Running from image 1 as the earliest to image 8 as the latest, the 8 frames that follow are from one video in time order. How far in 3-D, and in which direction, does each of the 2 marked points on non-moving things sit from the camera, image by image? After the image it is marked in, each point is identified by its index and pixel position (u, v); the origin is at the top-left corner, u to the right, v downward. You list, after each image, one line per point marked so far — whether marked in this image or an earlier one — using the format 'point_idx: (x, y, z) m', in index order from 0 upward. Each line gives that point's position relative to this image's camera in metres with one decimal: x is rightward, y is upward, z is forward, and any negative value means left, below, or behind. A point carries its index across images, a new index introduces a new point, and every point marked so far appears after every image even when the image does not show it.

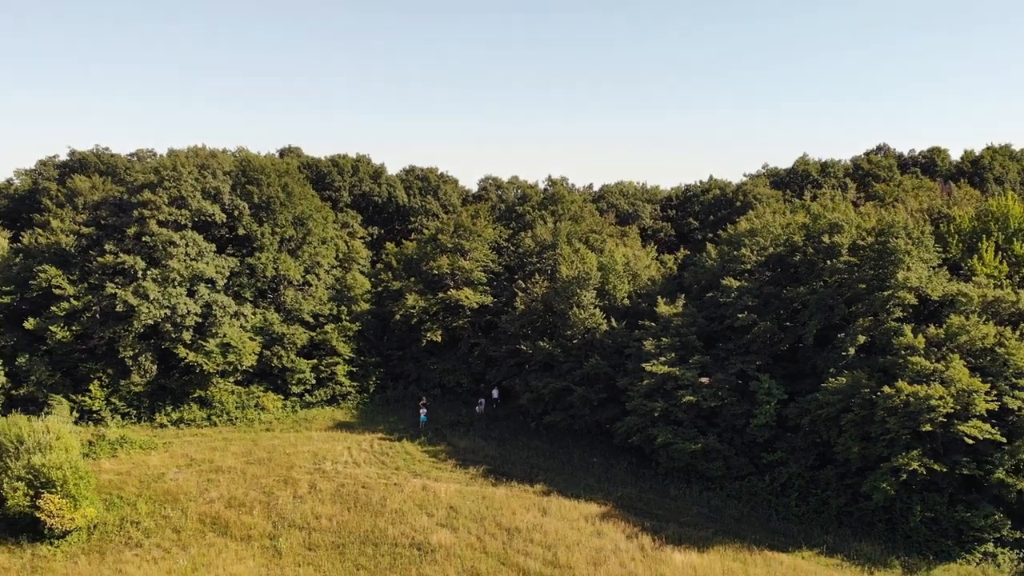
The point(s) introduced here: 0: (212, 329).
0: (-8.3, -1.1, +18.3) m
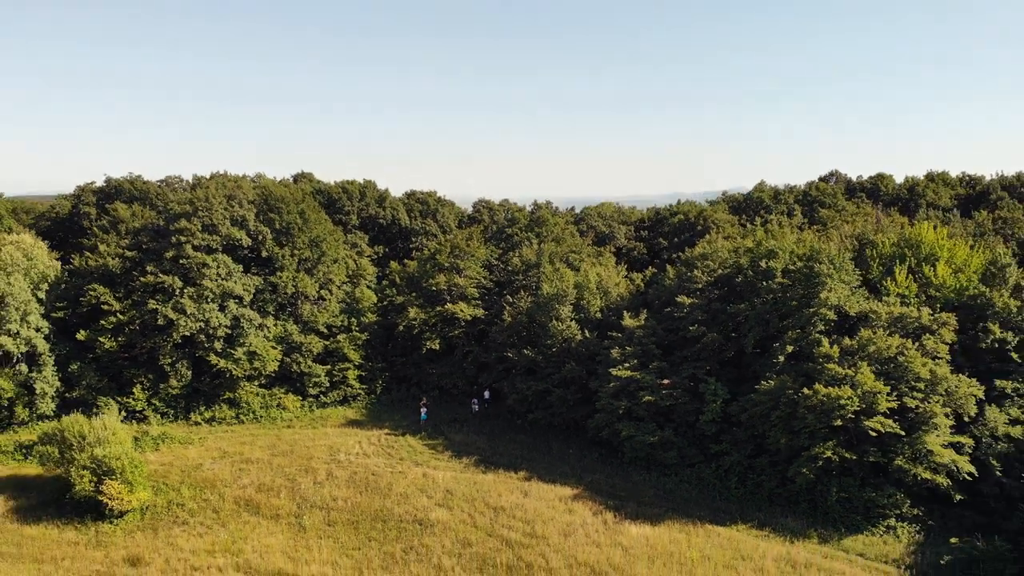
0: (-8.6, -1.6, +20.9) m
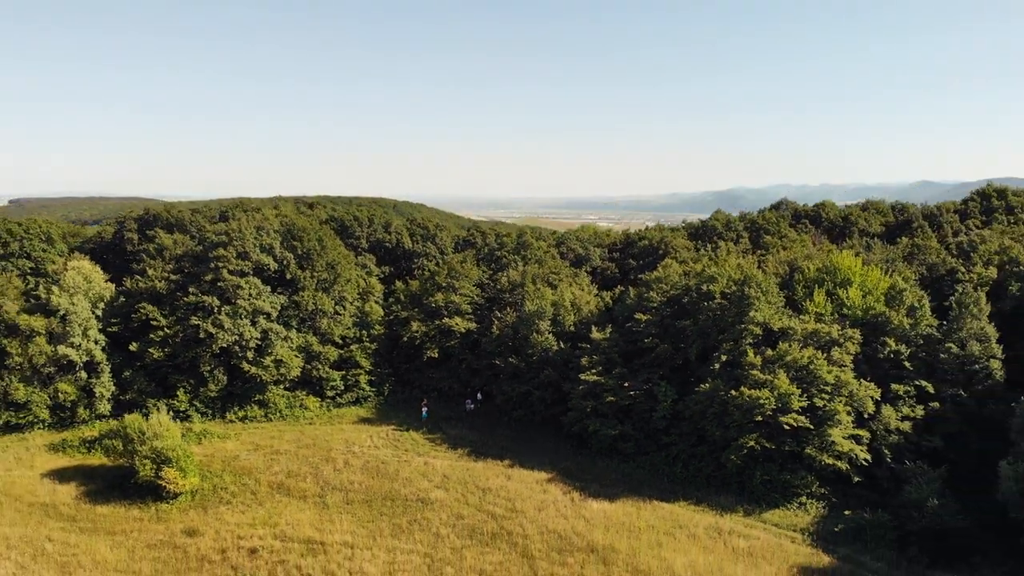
0: (-9.1, -2.3, +24.5) m
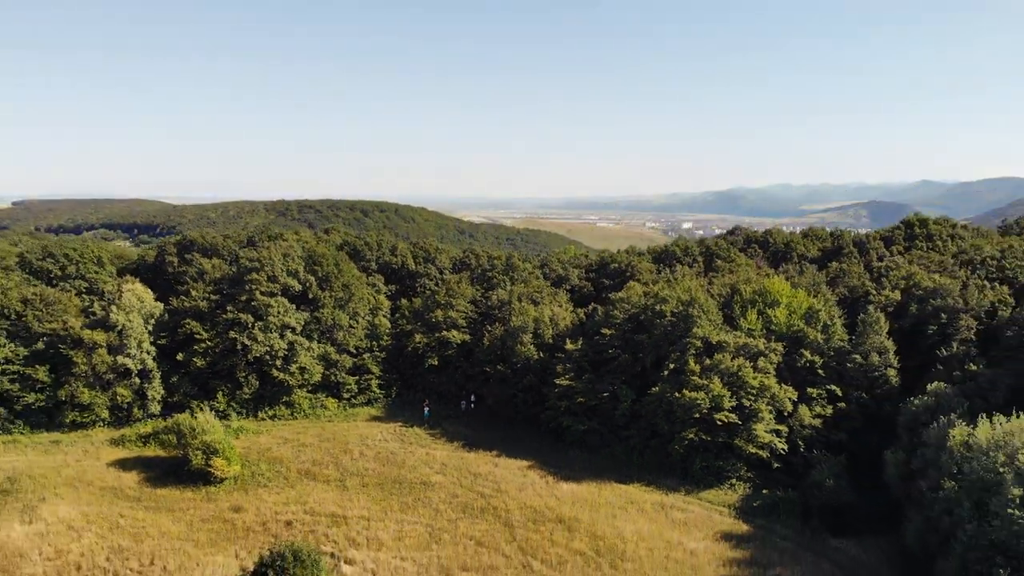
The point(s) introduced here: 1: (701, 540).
0: (-9.6, -3.1, +28.8) m
1: (+5.8, -7.7, +20.3) m
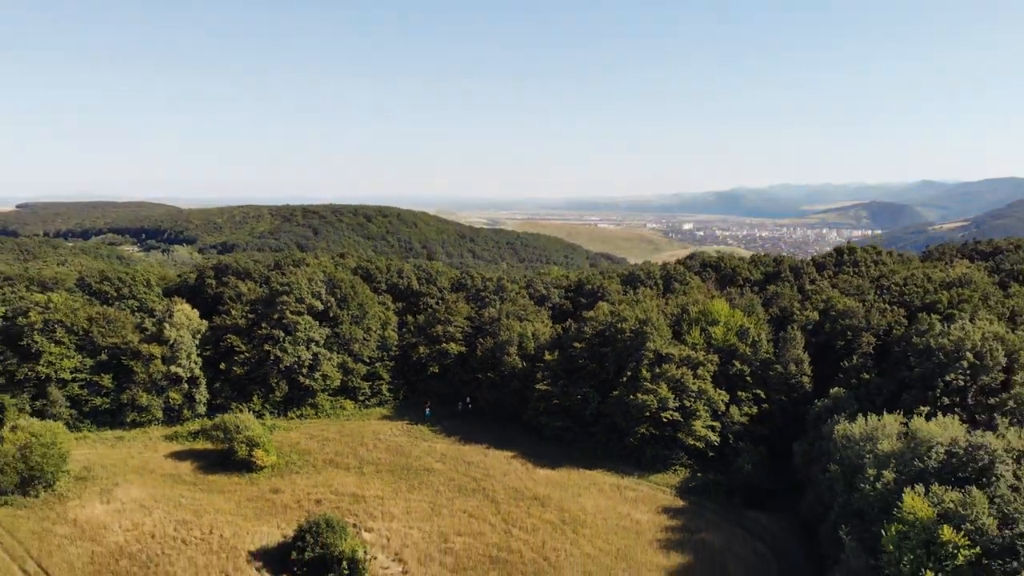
0: (-10.2, -4.1, +34.3) m
1: (+5.2, -8.7, +25.7) m
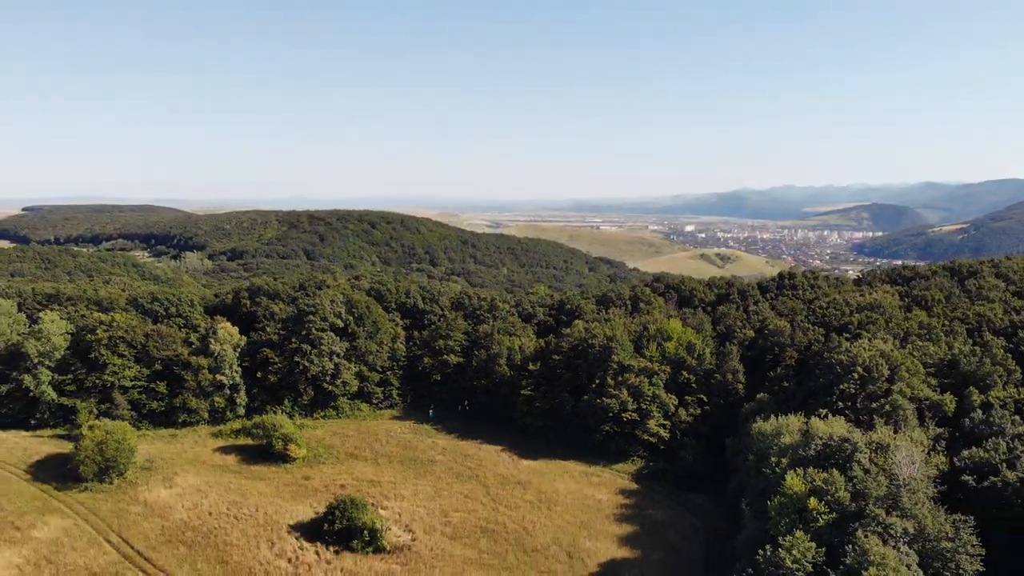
0: (-10.8, -5.4, +40.7) m
1: (+4.5, -10.0, +32.0) m
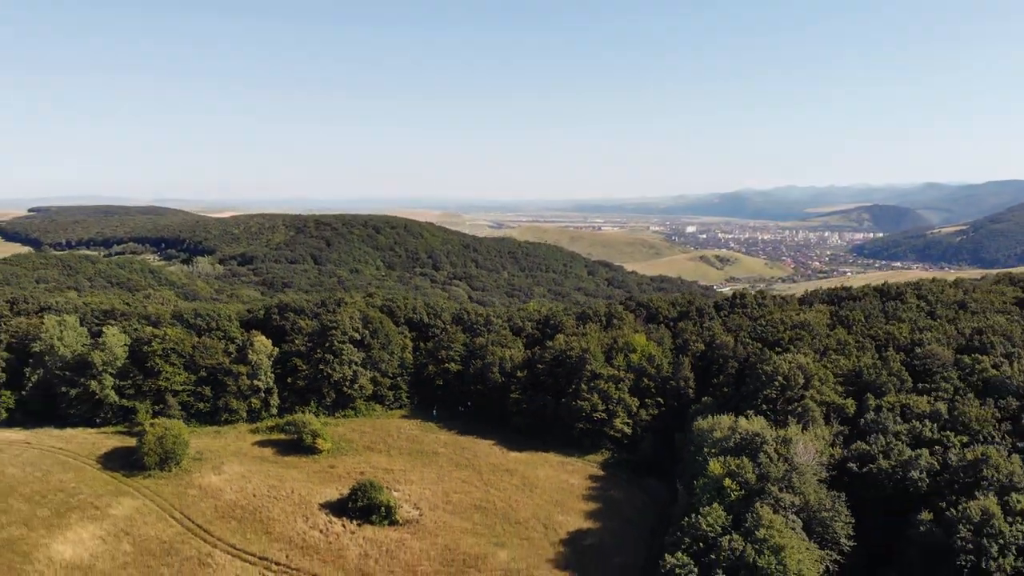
0: (-11.4, -6.8, +47.9) m
1: (+3.9, -11.4, +39.2) m
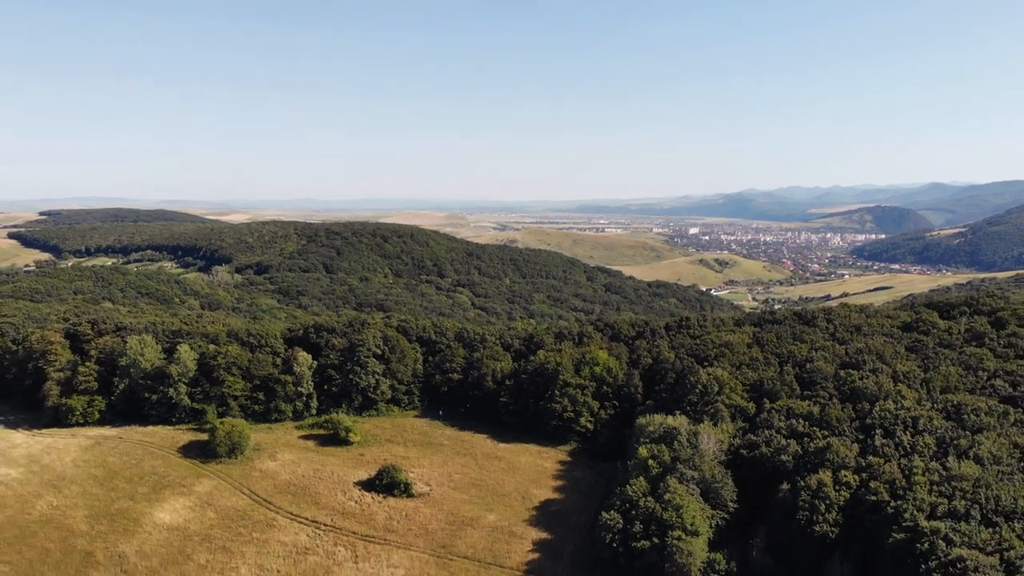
0: (-12.3, -9.2, +60.3) m
1: (+2.9, -13.7, +51.5) m
